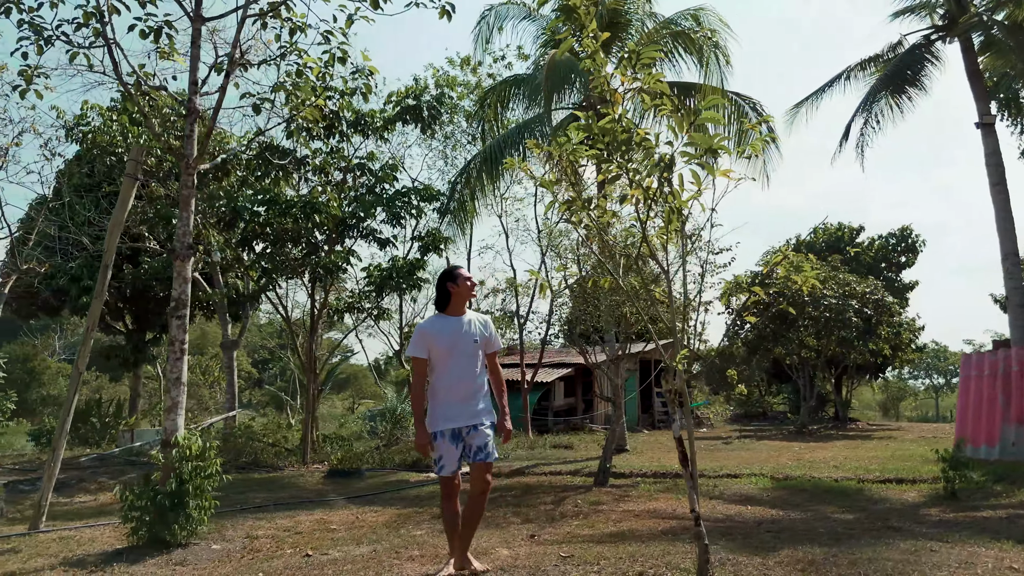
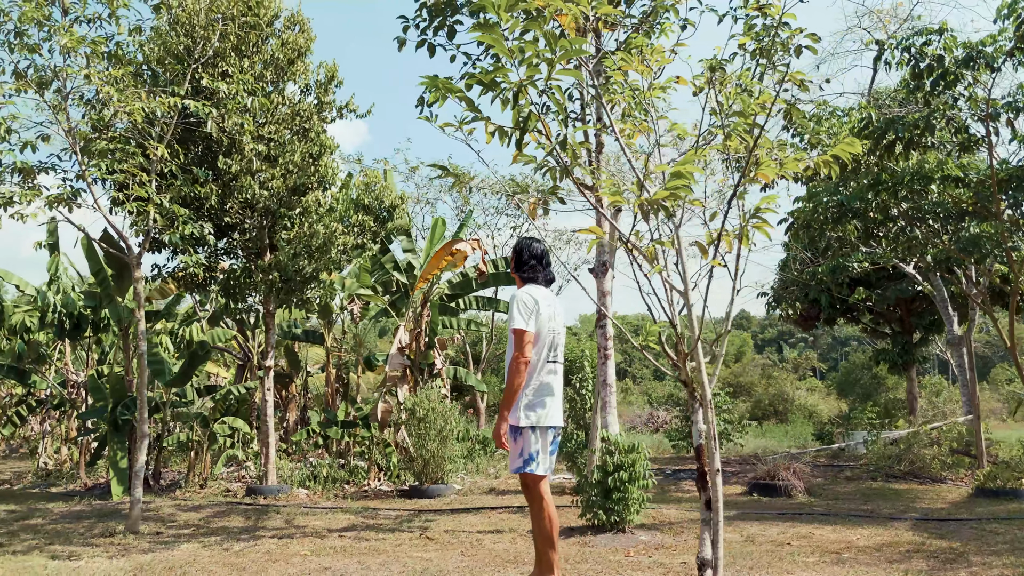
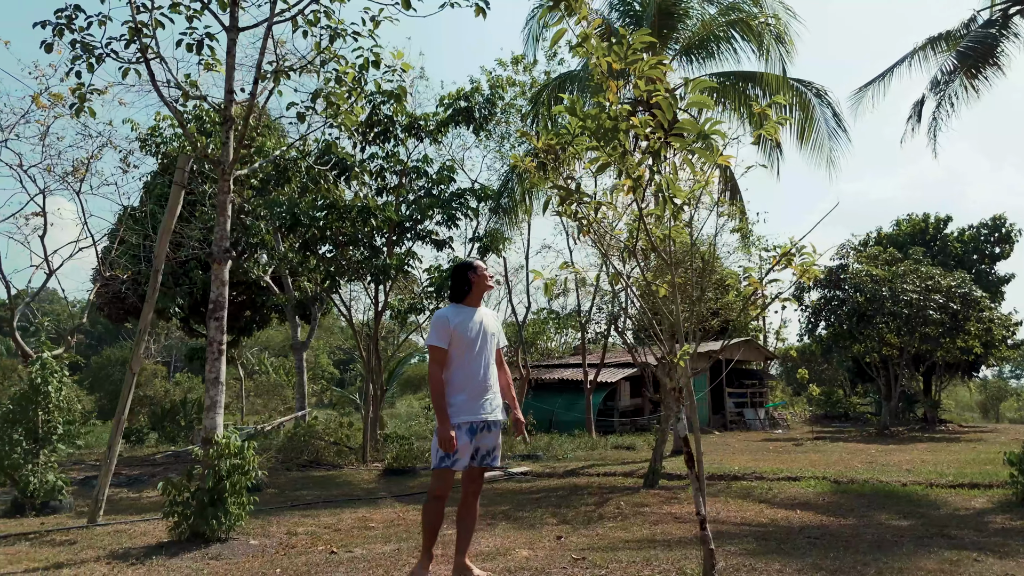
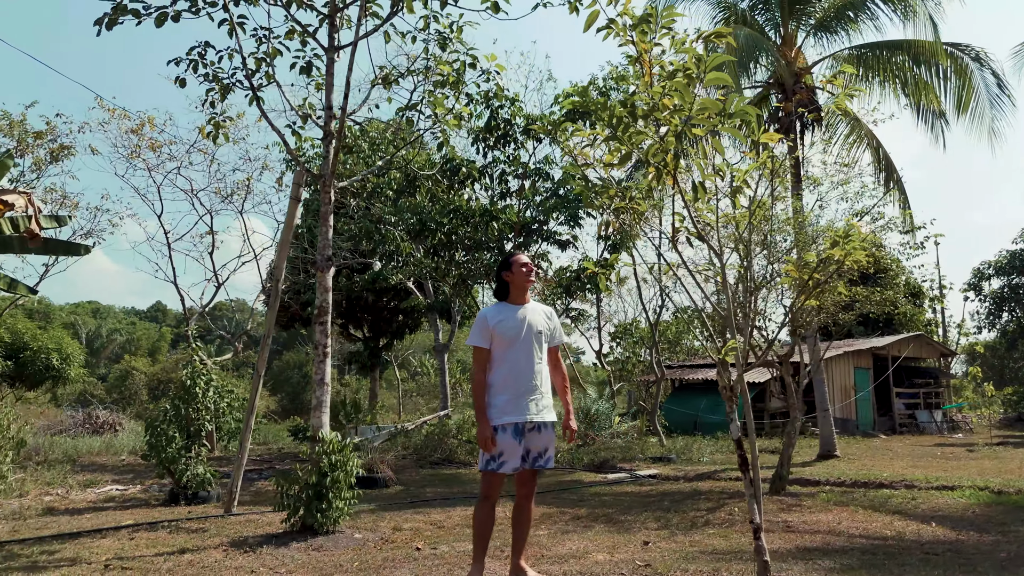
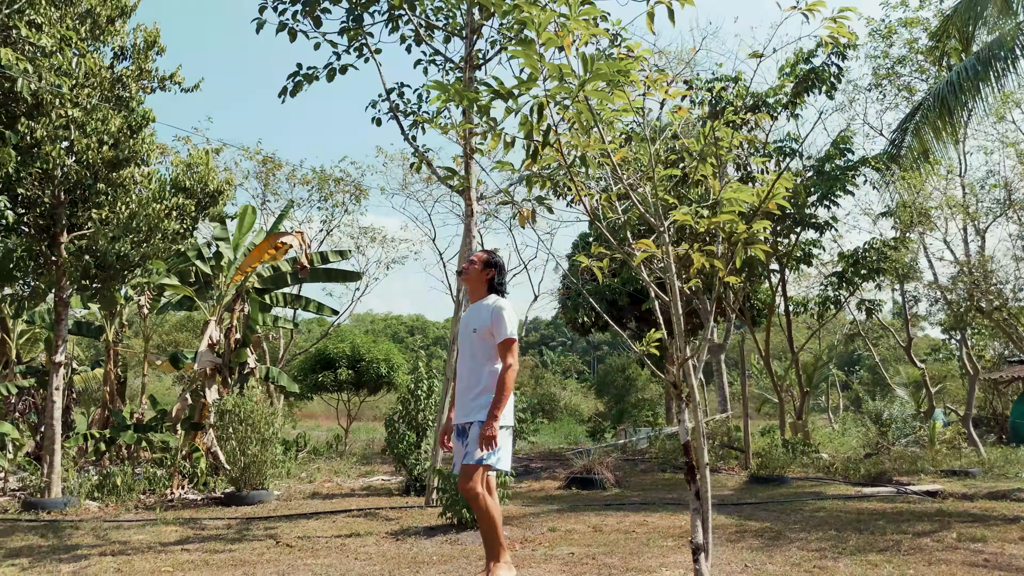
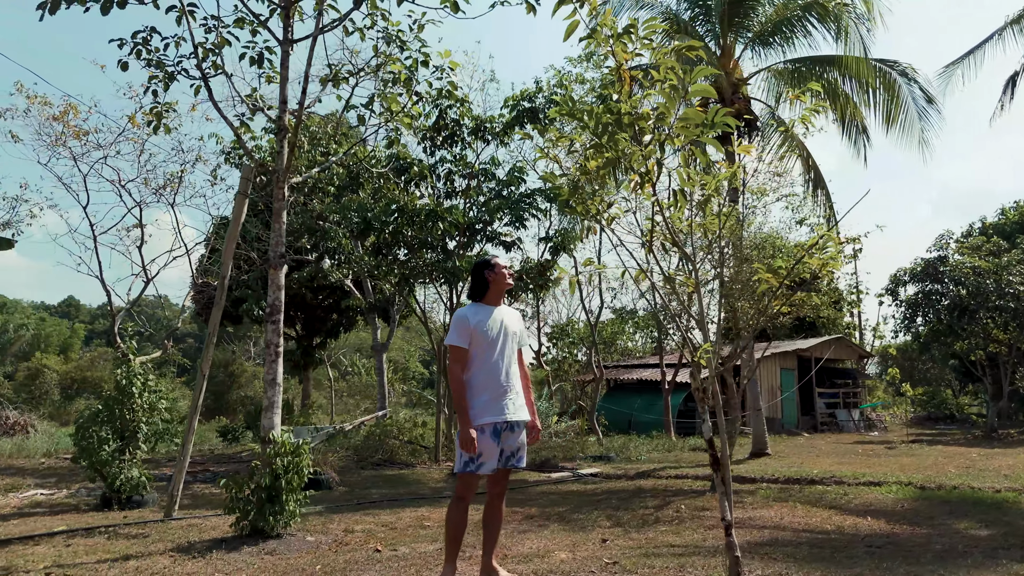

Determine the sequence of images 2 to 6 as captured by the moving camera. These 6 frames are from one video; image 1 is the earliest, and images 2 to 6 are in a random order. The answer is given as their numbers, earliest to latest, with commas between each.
3, 6, 4, 5, 2
